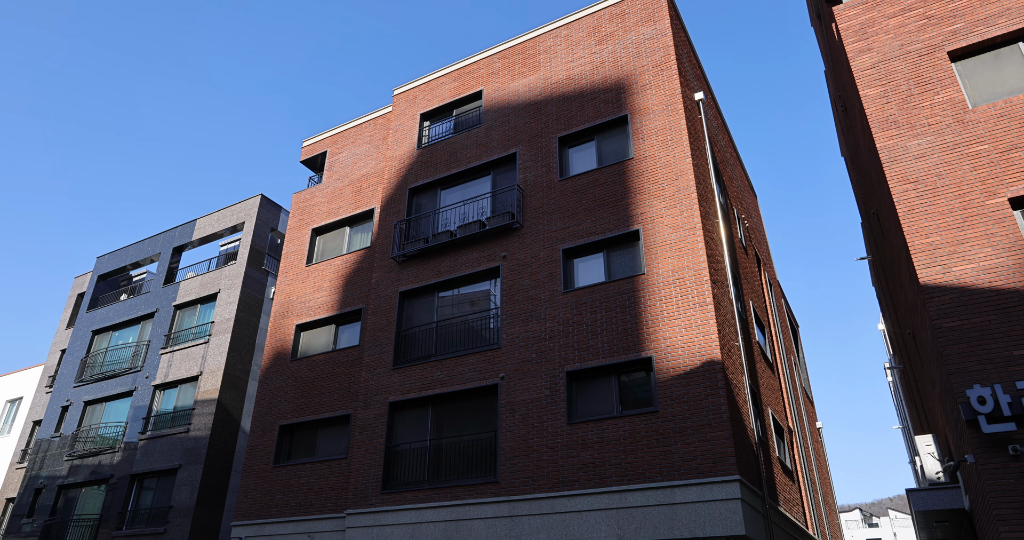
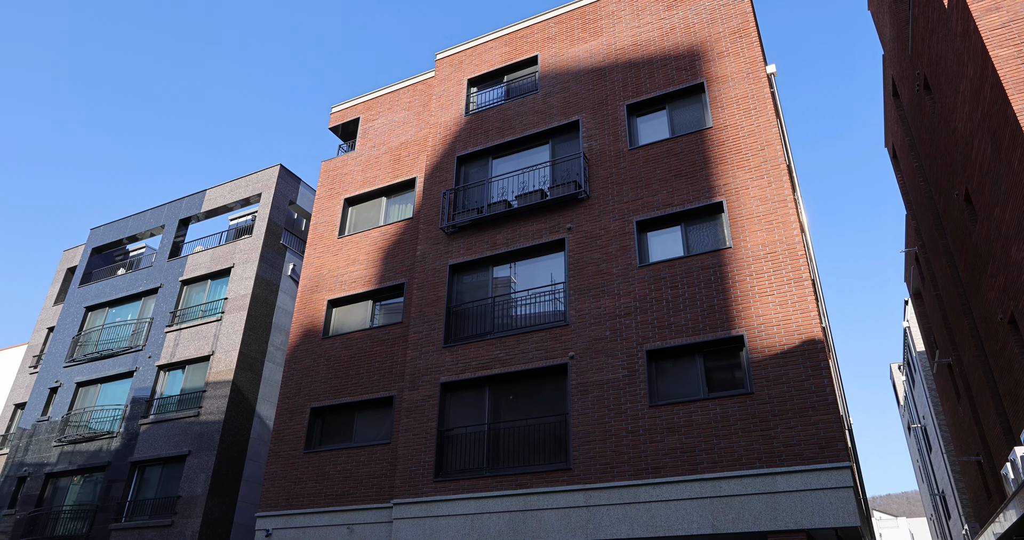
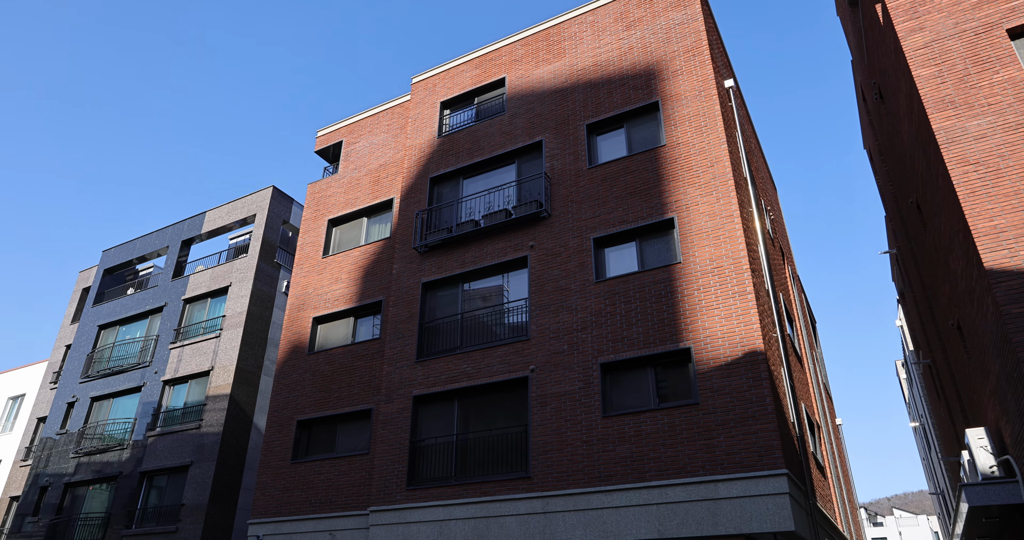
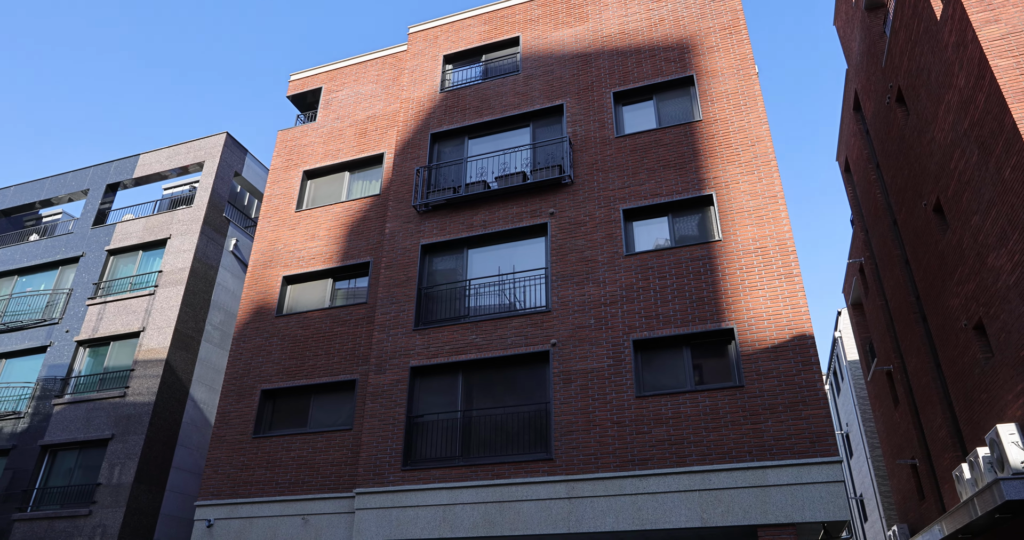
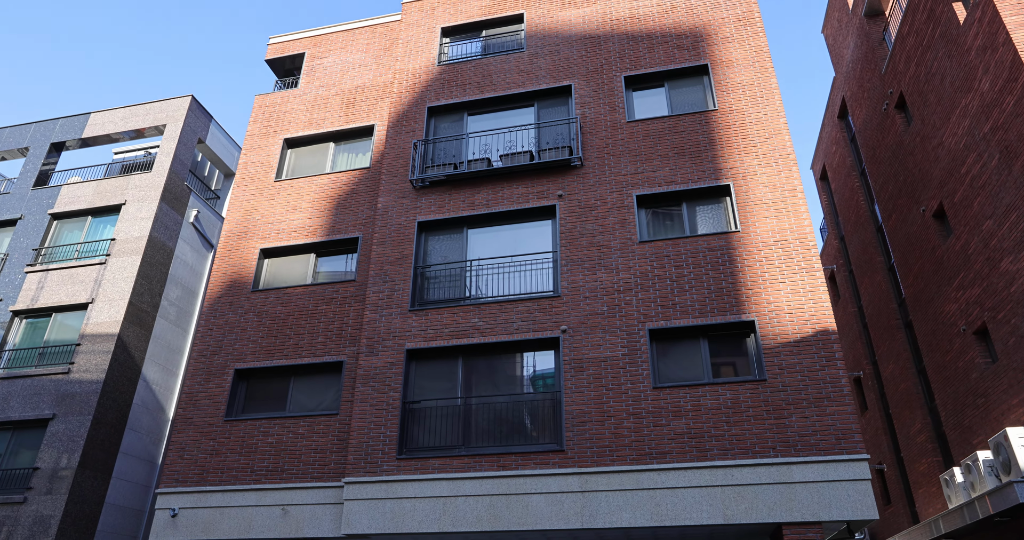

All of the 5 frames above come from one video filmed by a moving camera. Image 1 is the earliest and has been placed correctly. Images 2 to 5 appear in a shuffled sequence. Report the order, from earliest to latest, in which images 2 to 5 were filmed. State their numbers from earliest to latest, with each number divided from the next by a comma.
3, 2, 4, 5
